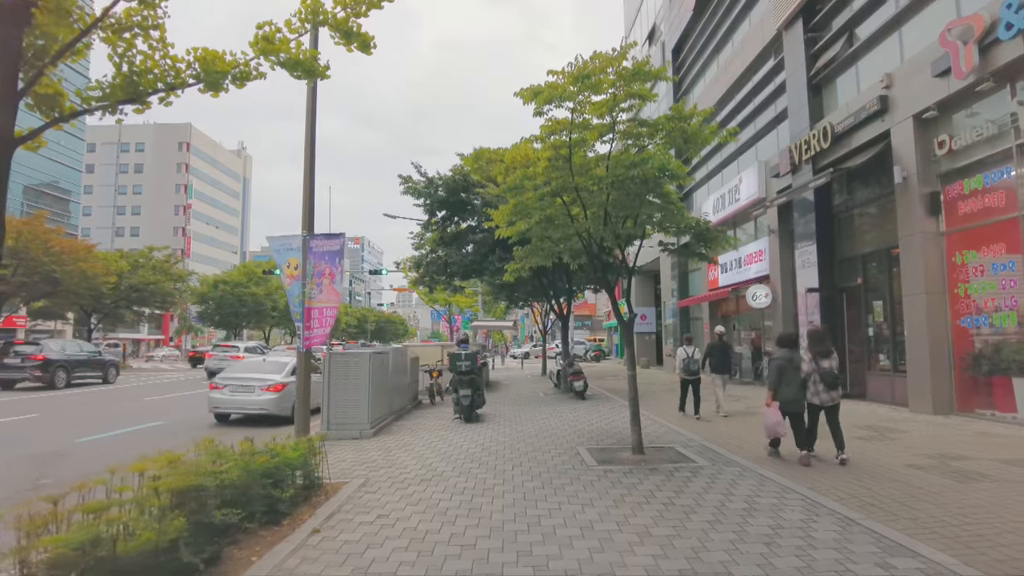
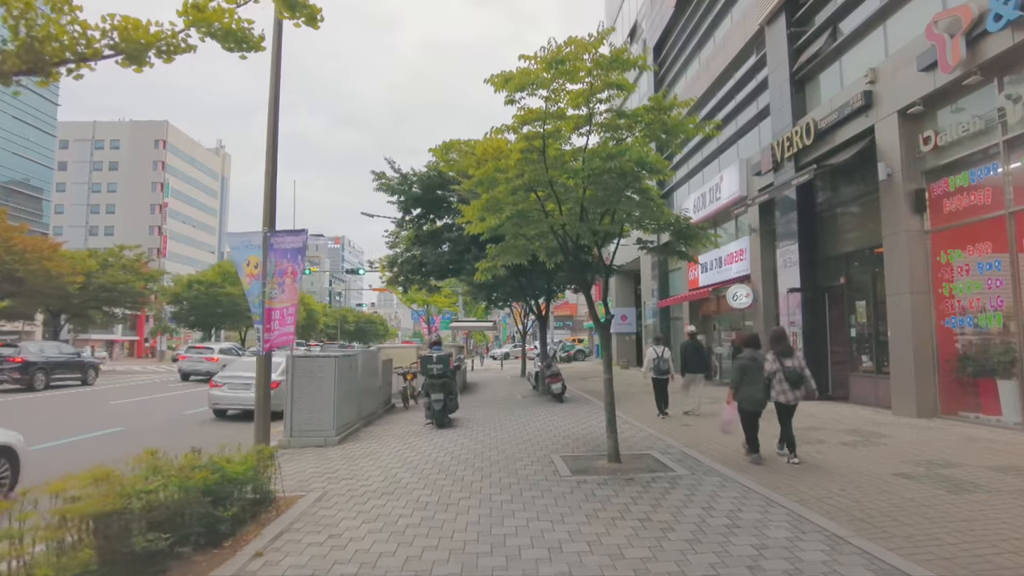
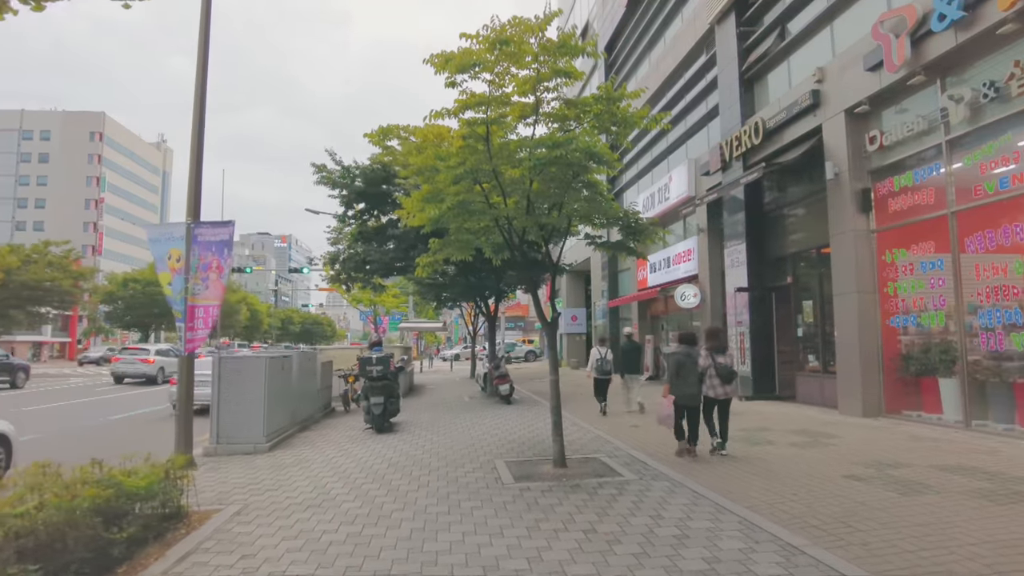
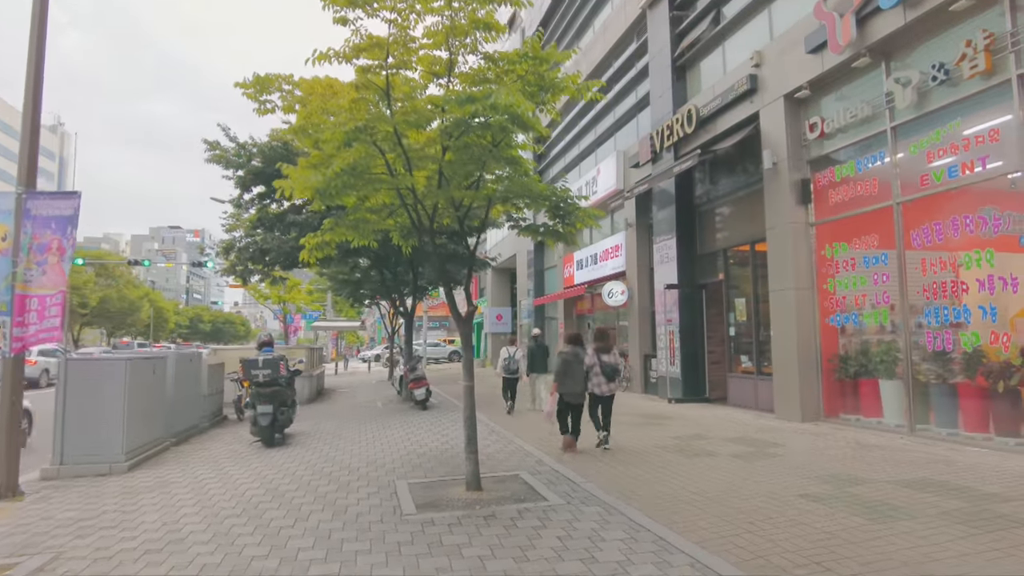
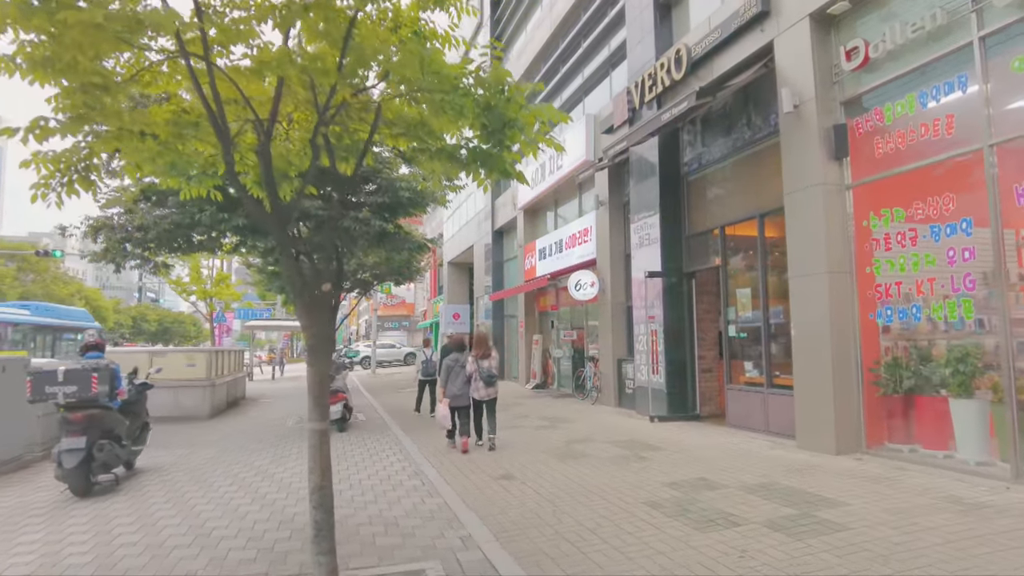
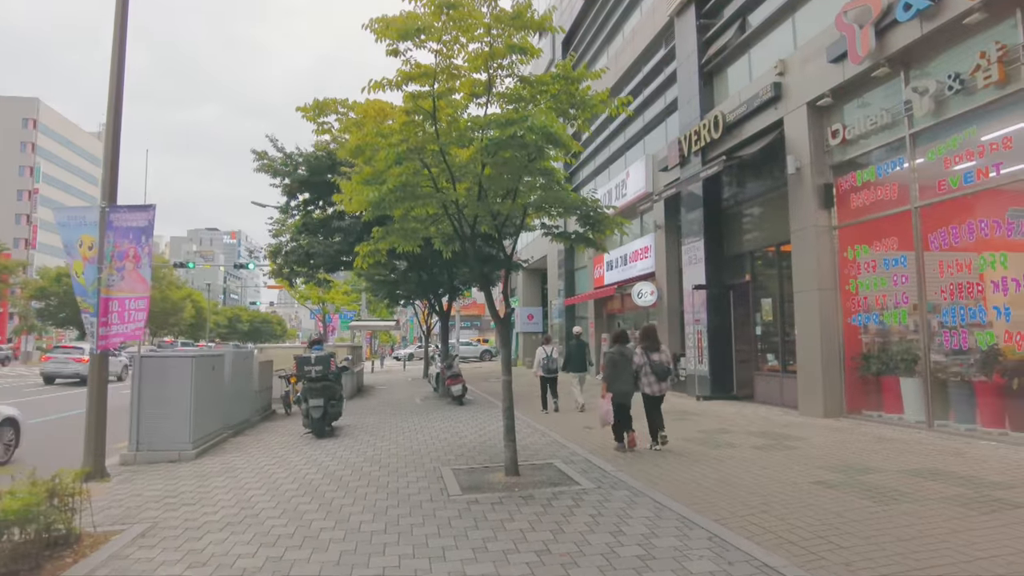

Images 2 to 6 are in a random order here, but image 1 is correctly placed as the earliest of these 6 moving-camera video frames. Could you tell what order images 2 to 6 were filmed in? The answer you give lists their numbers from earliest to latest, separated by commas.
2, 3, 6, 4, 5
